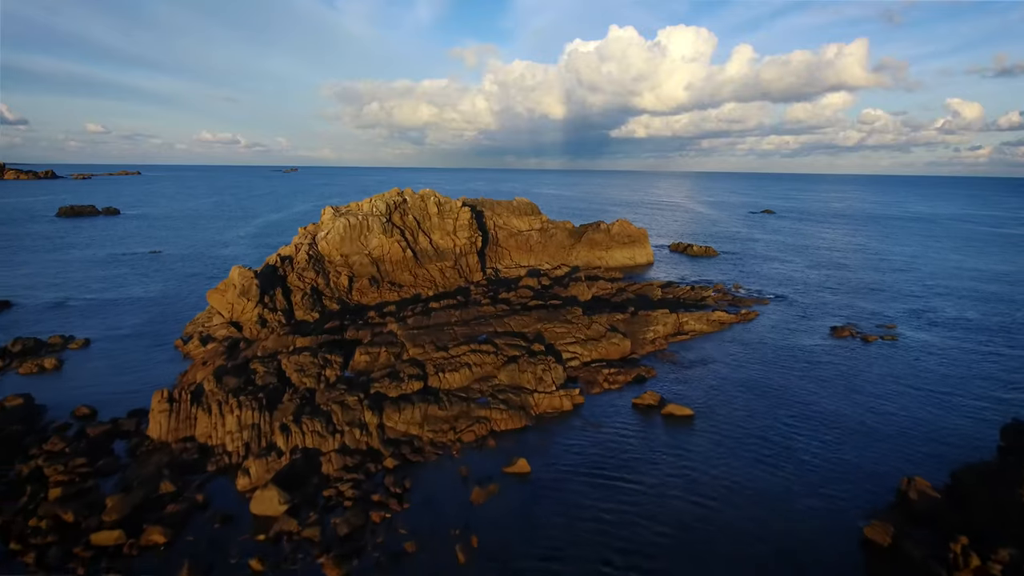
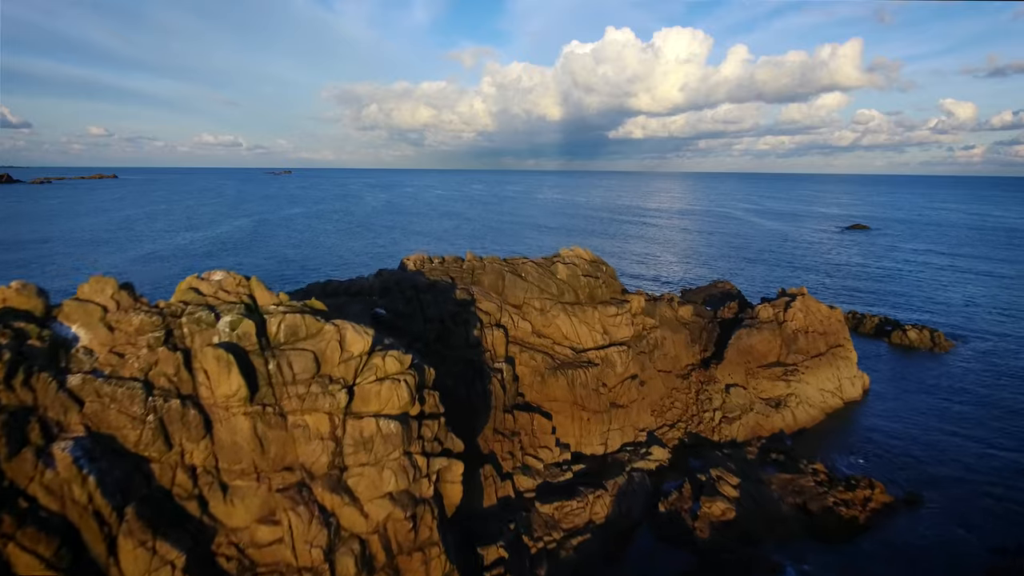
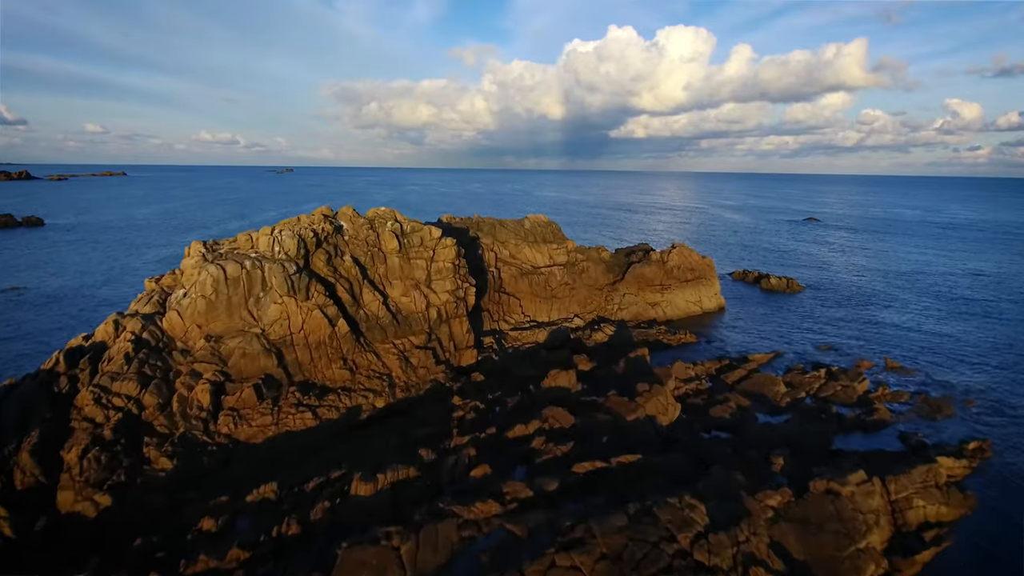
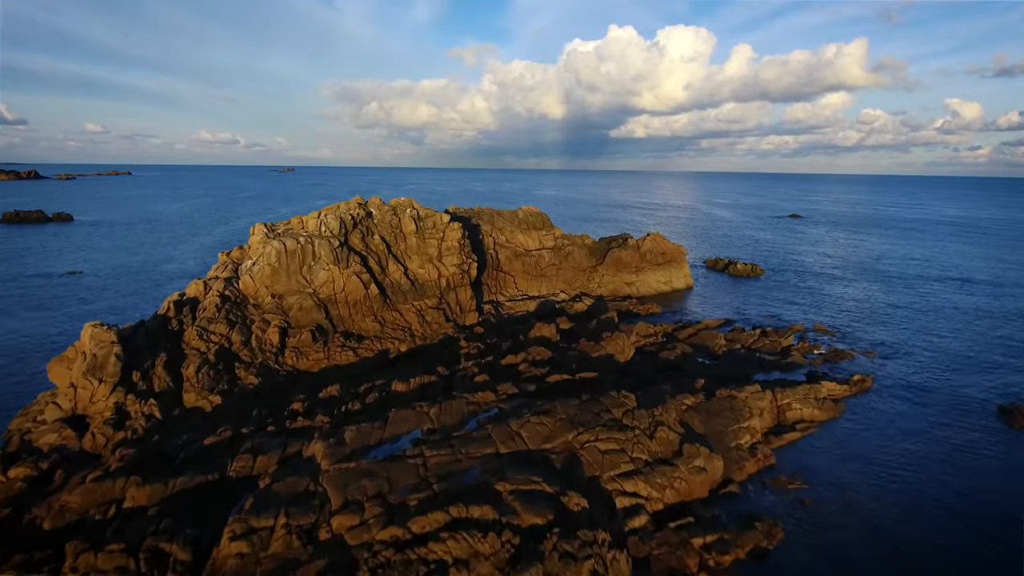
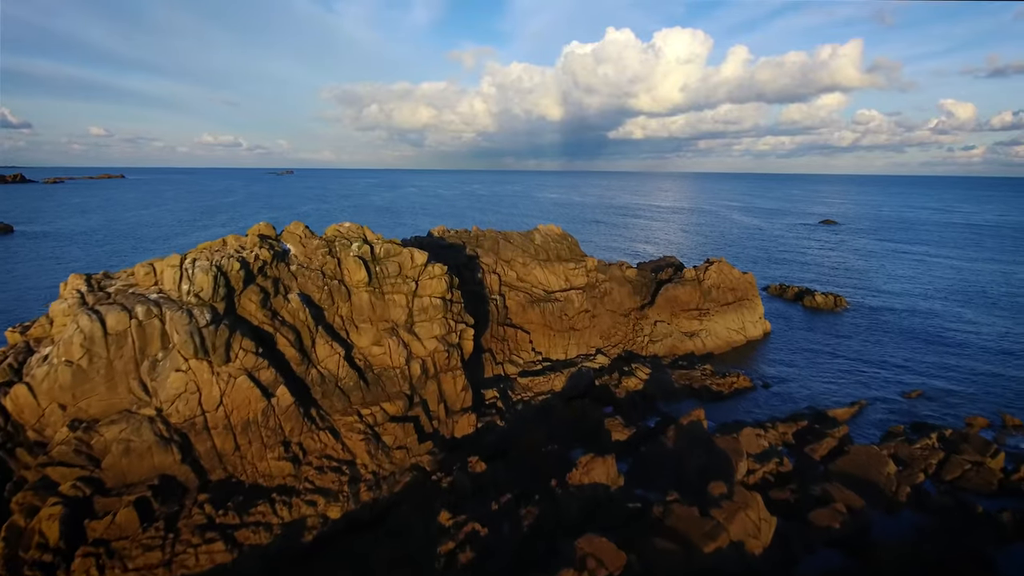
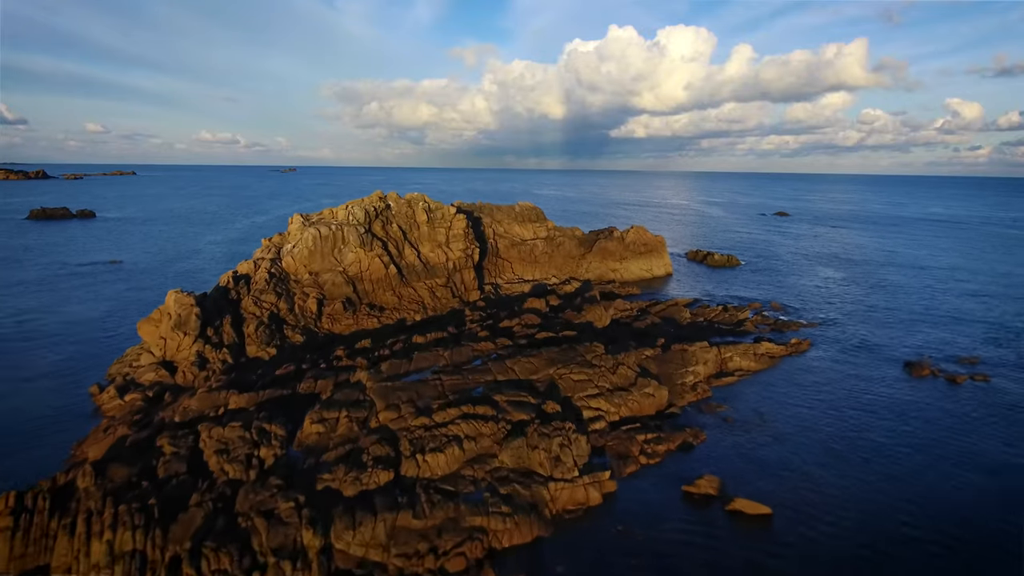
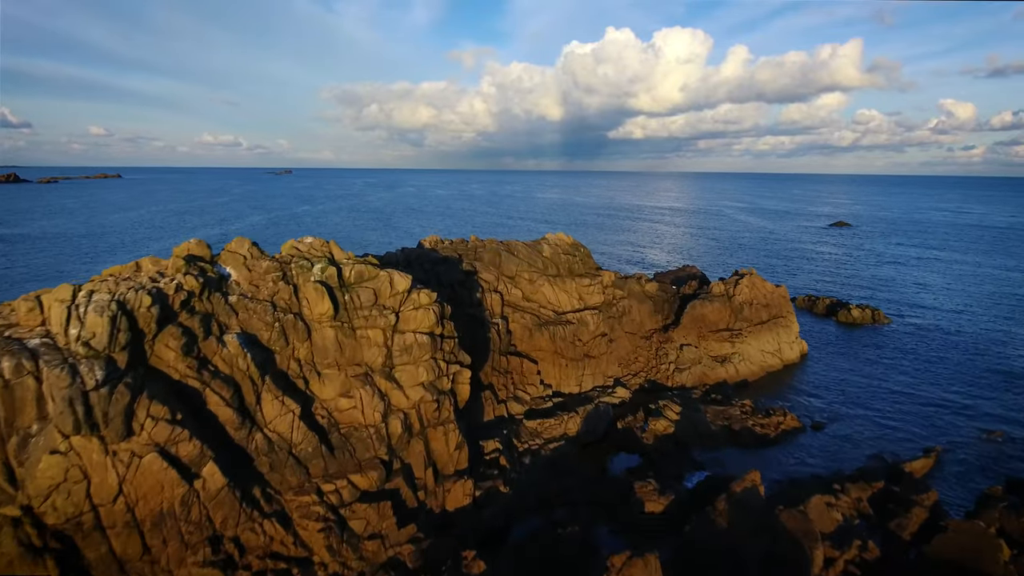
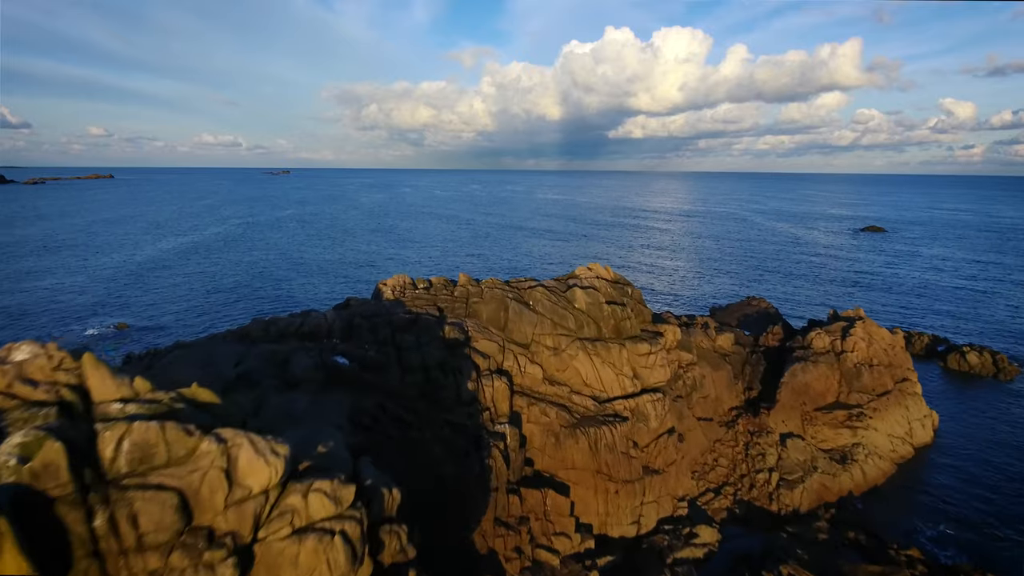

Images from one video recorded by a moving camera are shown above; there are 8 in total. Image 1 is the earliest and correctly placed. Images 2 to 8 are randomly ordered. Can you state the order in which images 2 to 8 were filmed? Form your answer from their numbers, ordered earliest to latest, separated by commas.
6, 4, 3, 5, 7, 2, 8
